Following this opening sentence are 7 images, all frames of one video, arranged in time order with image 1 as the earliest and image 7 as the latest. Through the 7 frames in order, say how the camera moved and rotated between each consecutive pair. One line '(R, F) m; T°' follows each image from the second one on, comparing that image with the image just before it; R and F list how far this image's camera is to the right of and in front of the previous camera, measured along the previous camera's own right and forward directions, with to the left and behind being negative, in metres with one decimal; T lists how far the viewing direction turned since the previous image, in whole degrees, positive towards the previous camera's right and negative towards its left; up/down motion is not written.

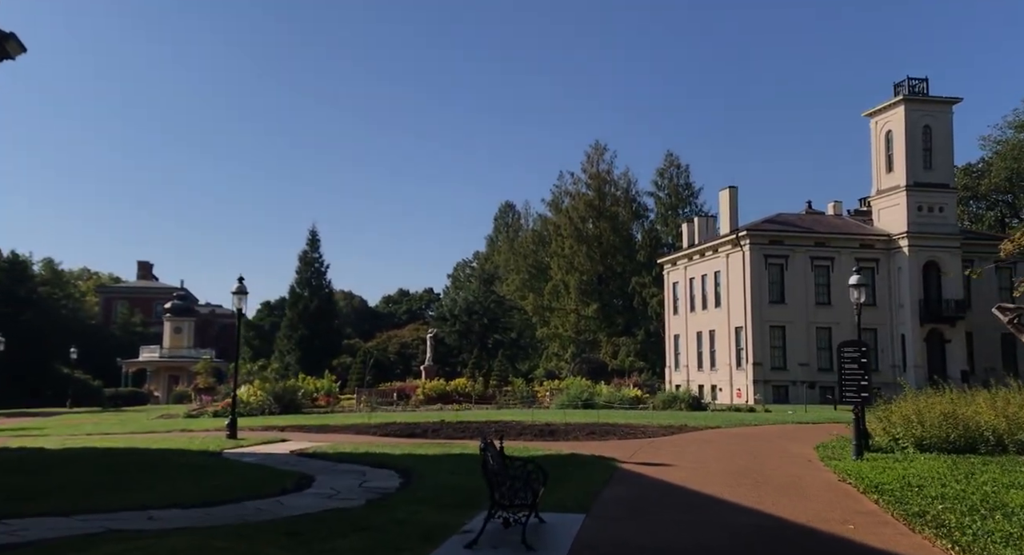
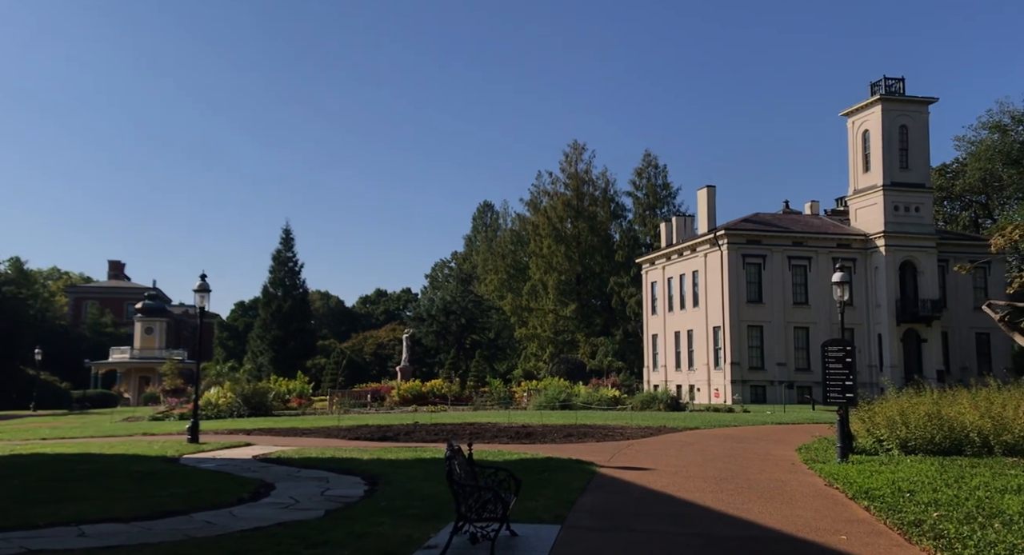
(+0.1, +0.7) m; +1°
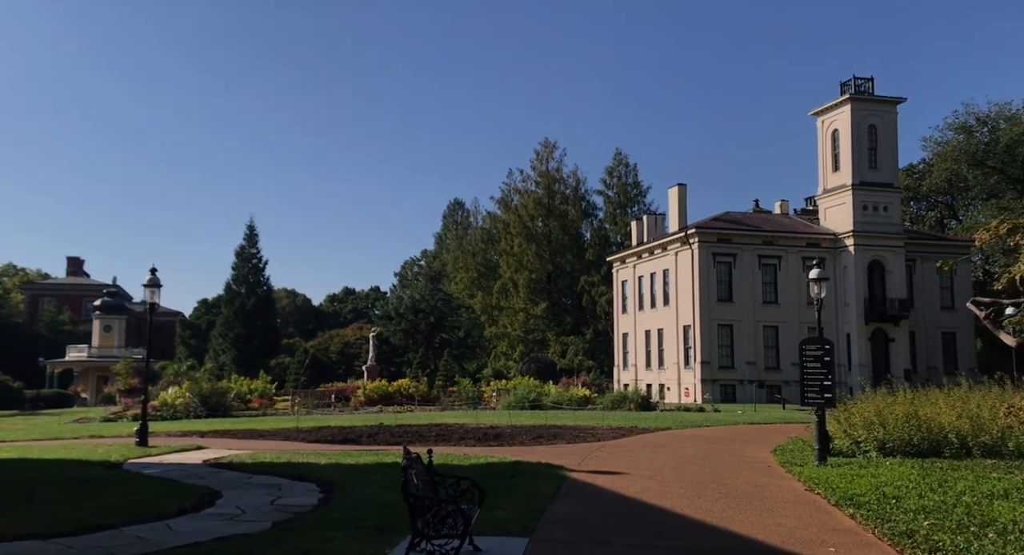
(+0.1, +0.8) m; +2°
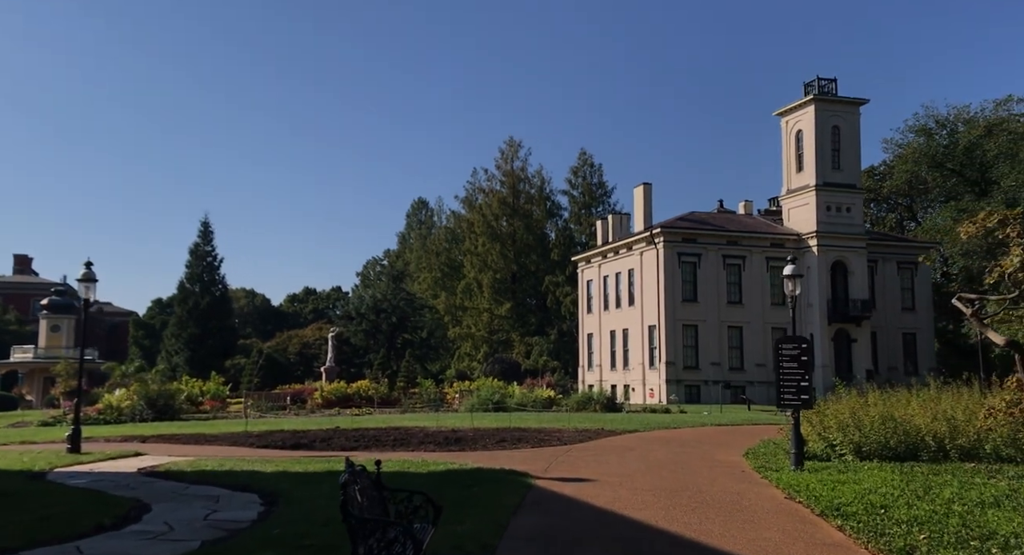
(0.0, +1.0) m; +2°
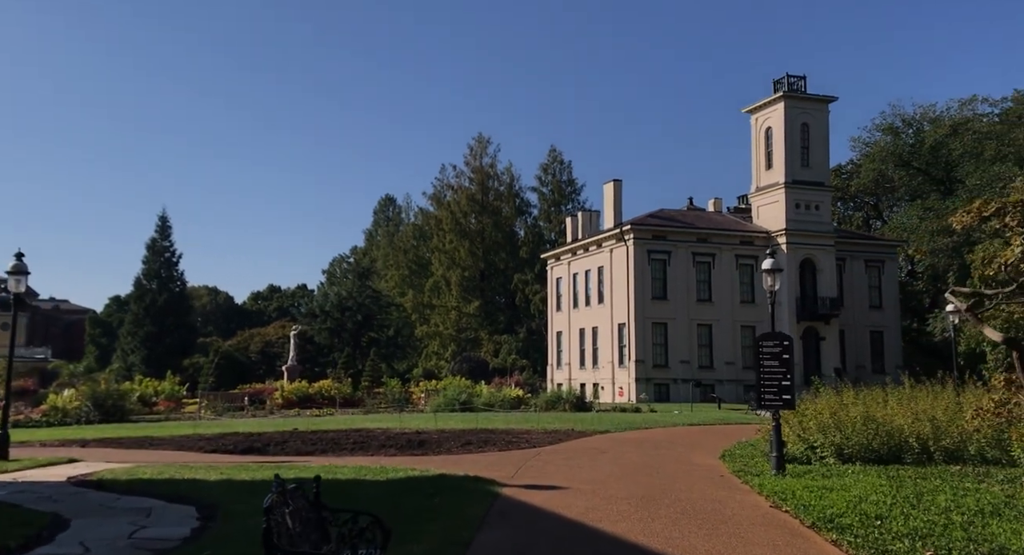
(+0.1, +1.0) m; +2°
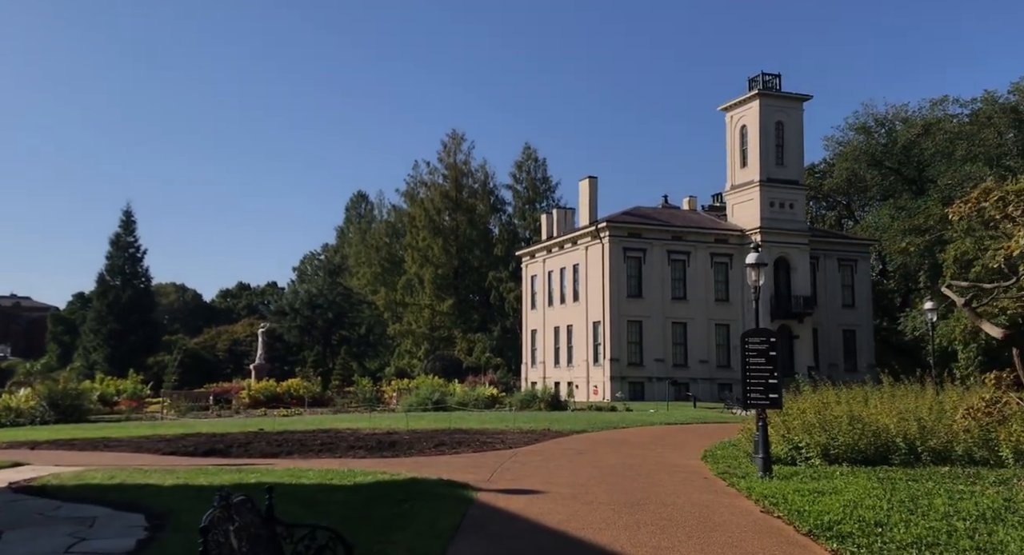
(0.0, +0.8) m; +2°
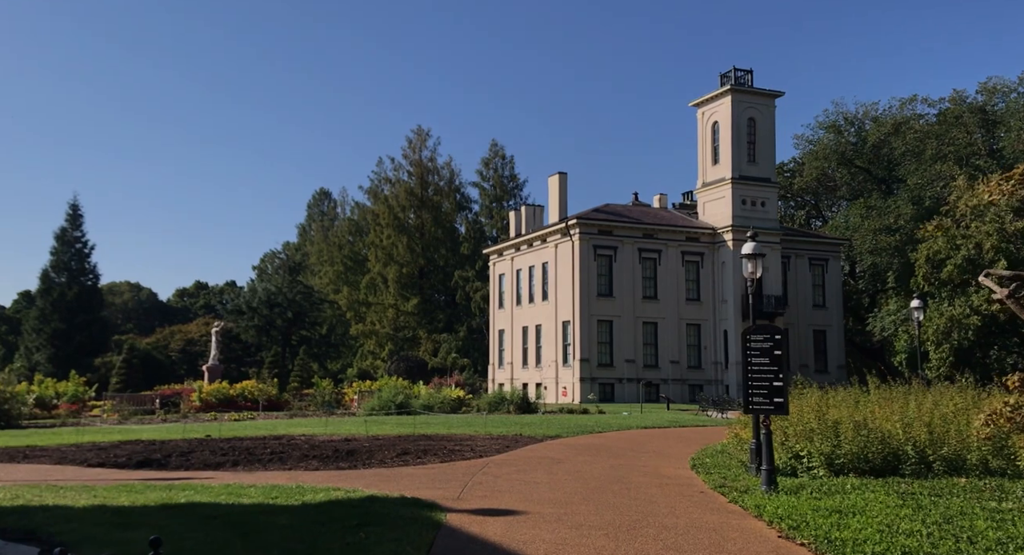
(-0.1, +1.8) m; +2°
